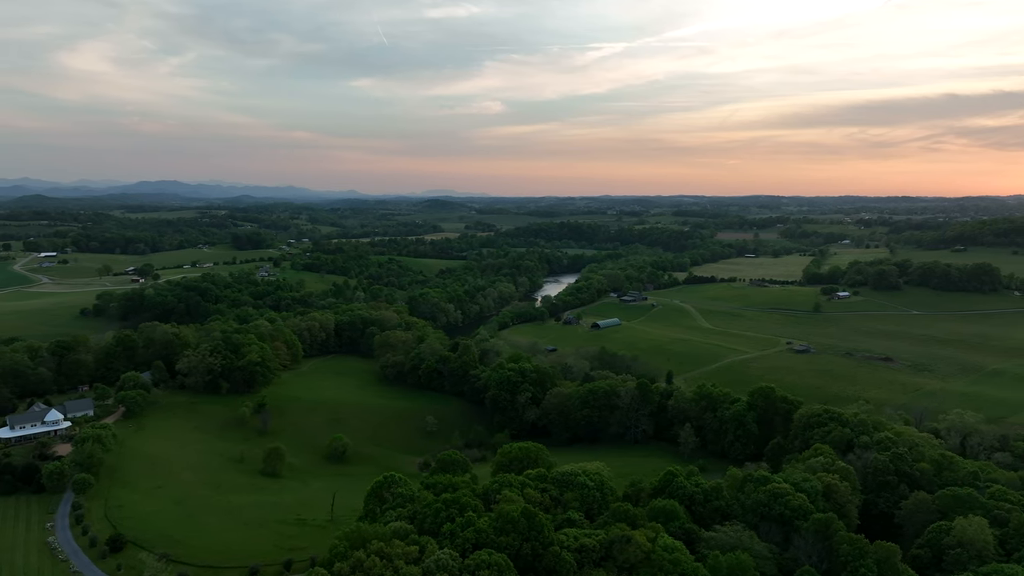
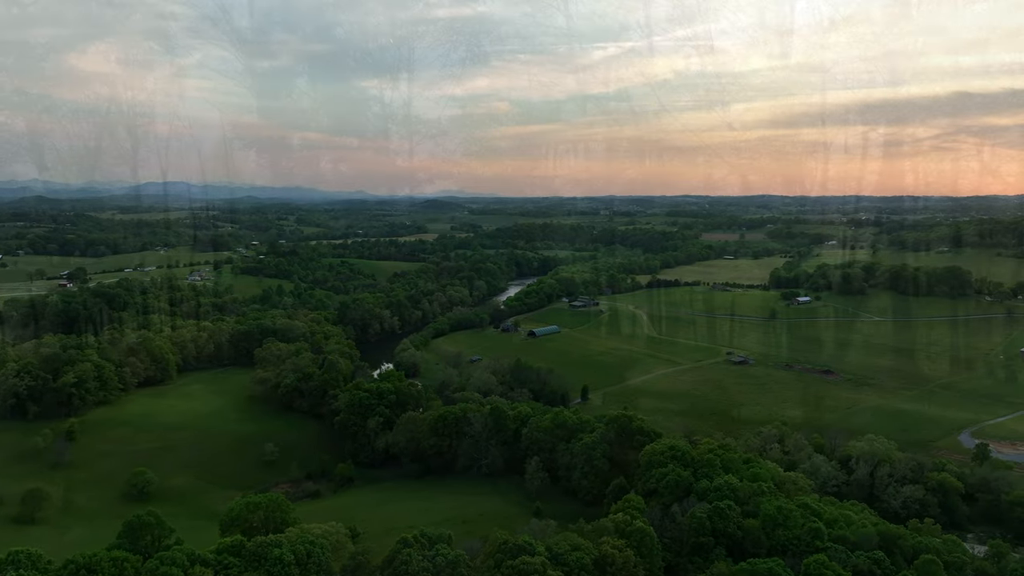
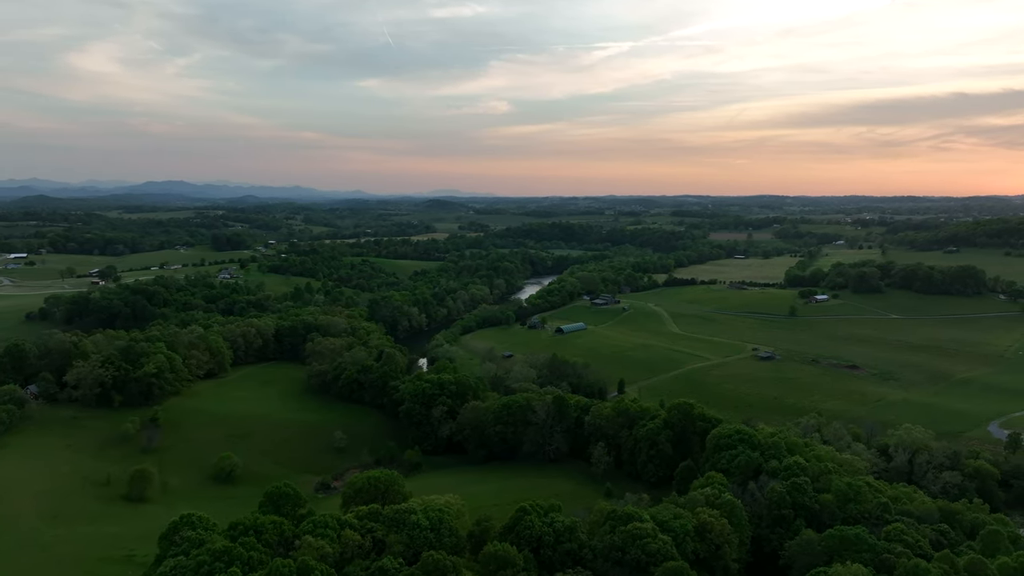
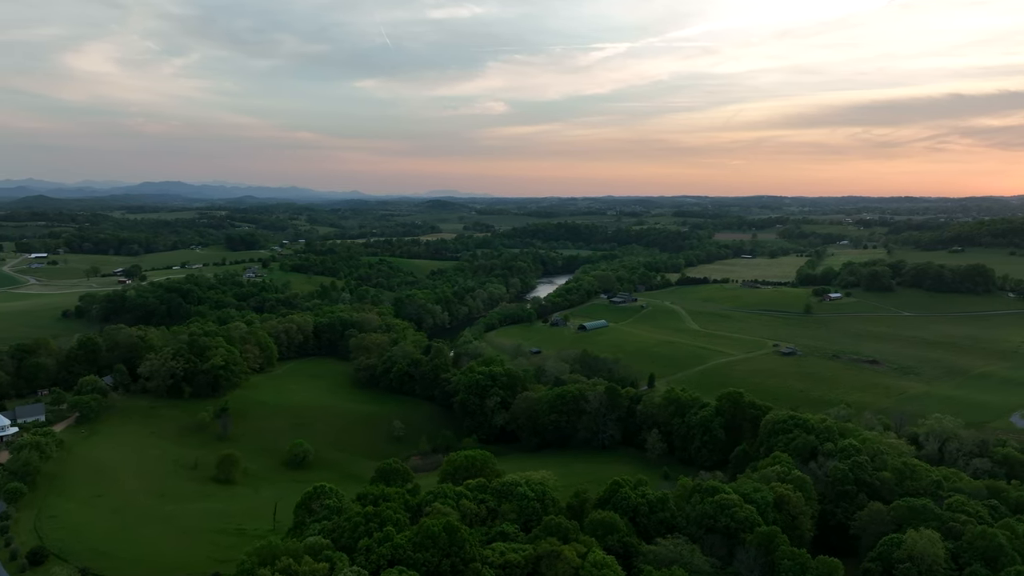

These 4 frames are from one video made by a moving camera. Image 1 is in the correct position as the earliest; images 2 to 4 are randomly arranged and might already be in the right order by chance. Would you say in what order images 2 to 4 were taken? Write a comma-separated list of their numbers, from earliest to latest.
4, 3, 2
